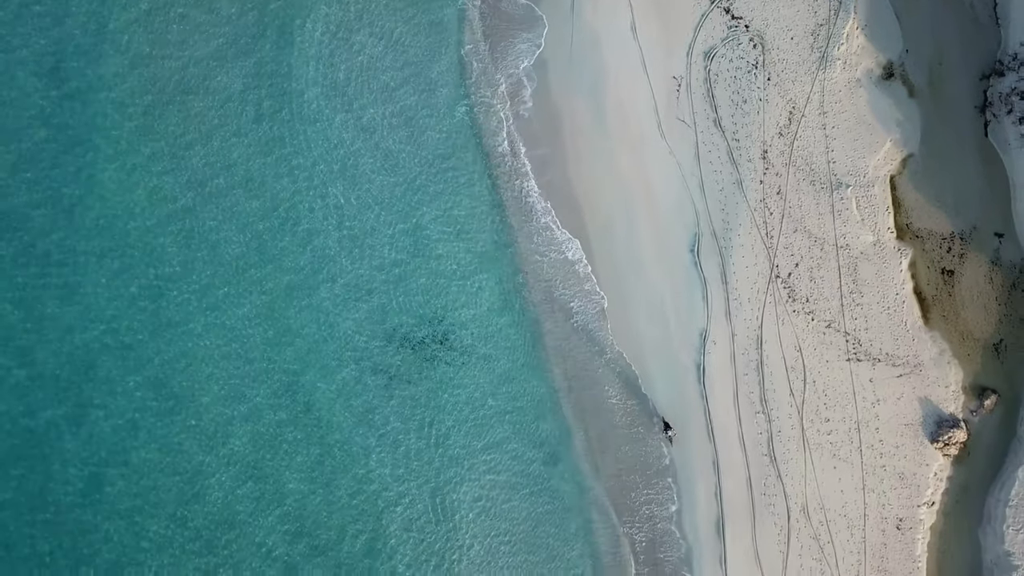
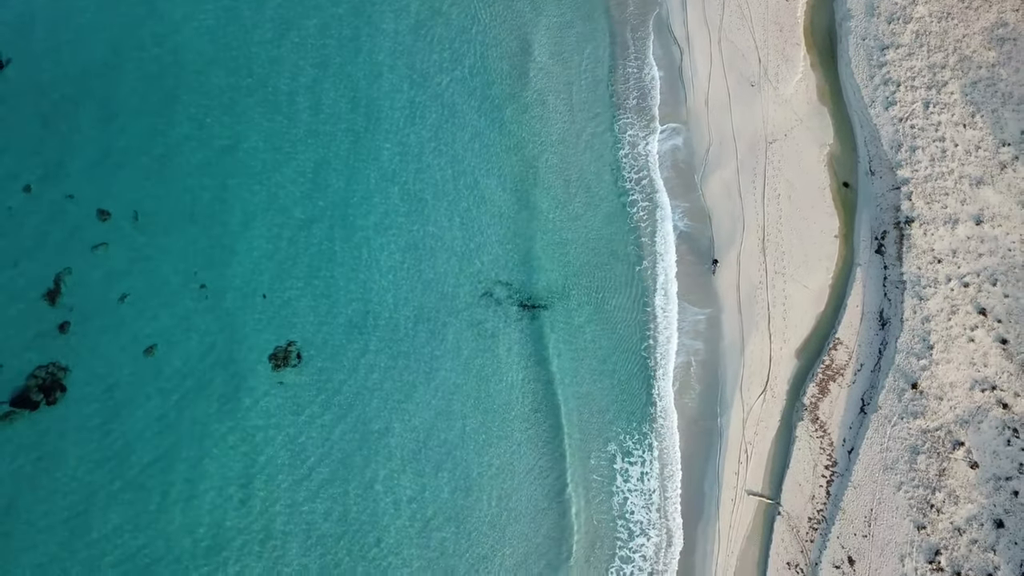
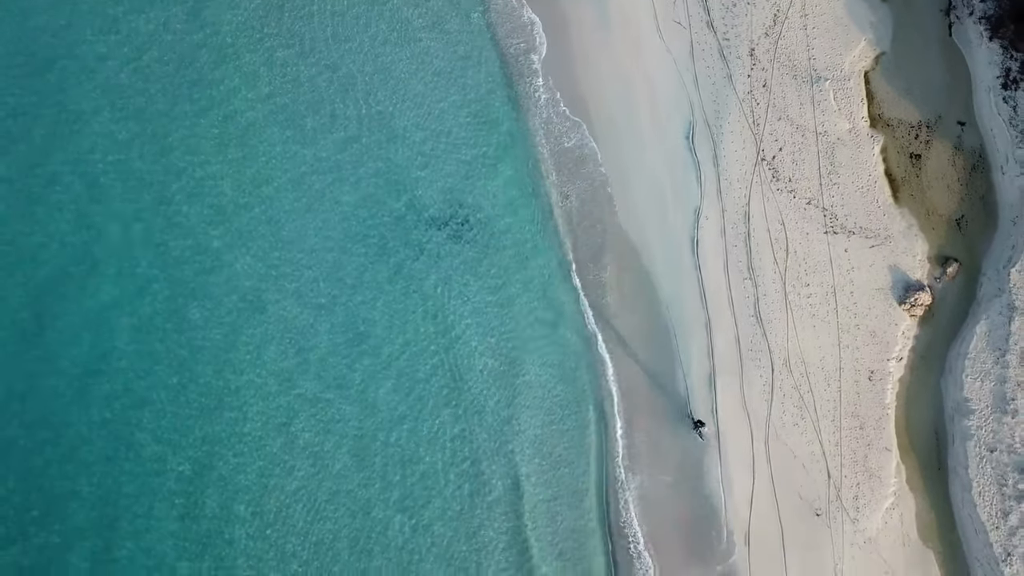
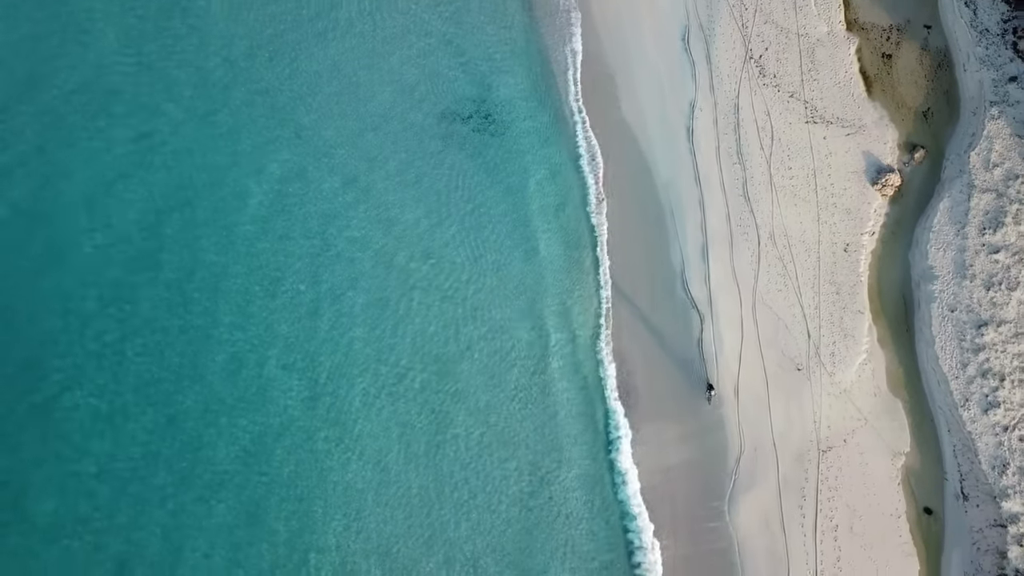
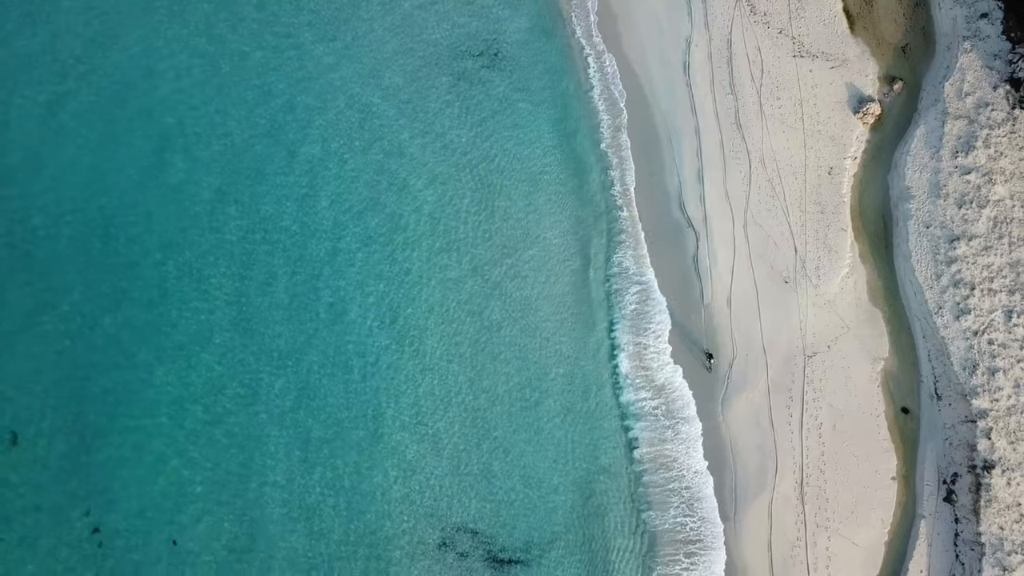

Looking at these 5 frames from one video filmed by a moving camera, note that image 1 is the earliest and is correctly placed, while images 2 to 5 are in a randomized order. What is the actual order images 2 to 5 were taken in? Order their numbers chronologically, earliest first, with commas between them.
3, 4, 5, 2
